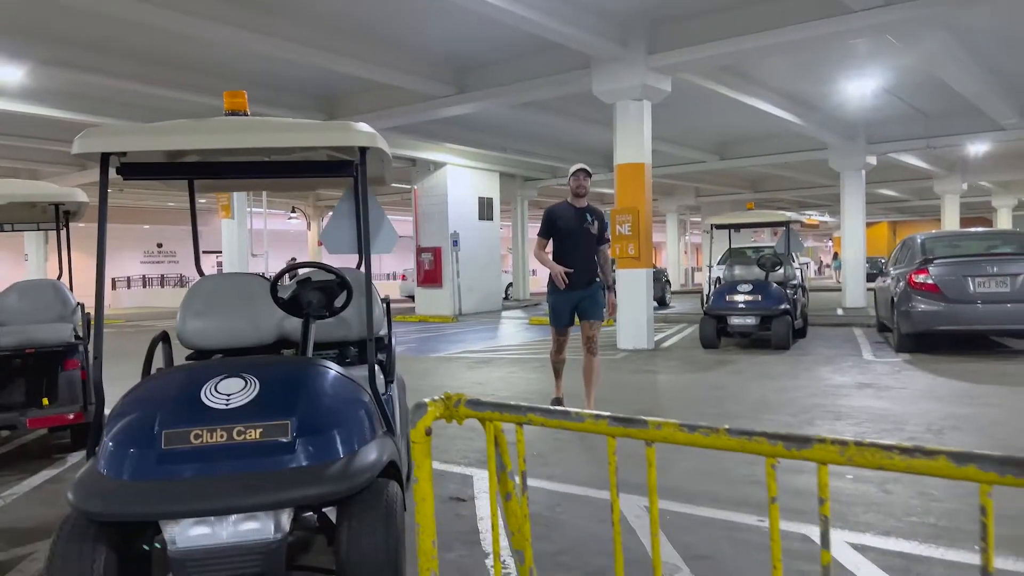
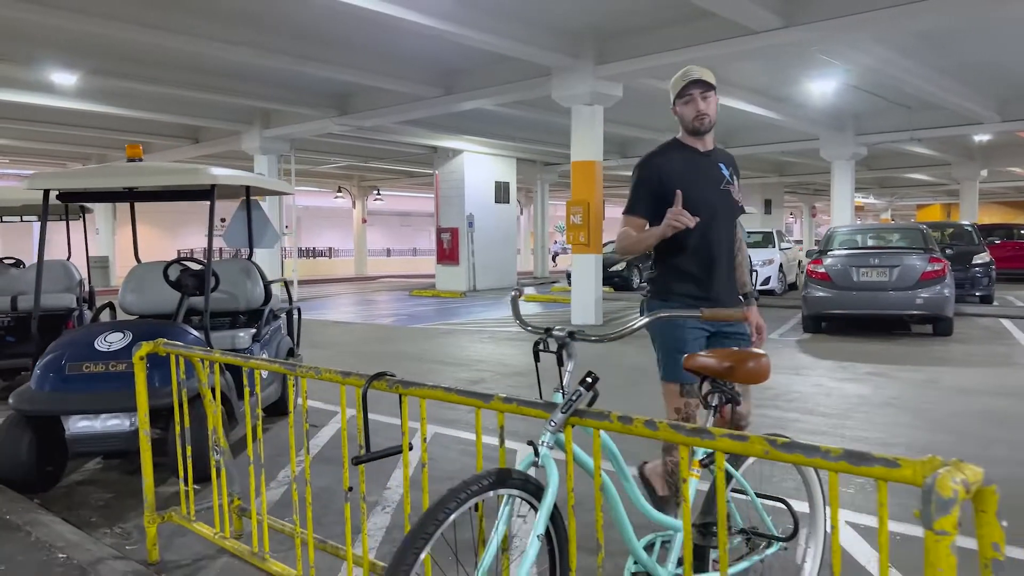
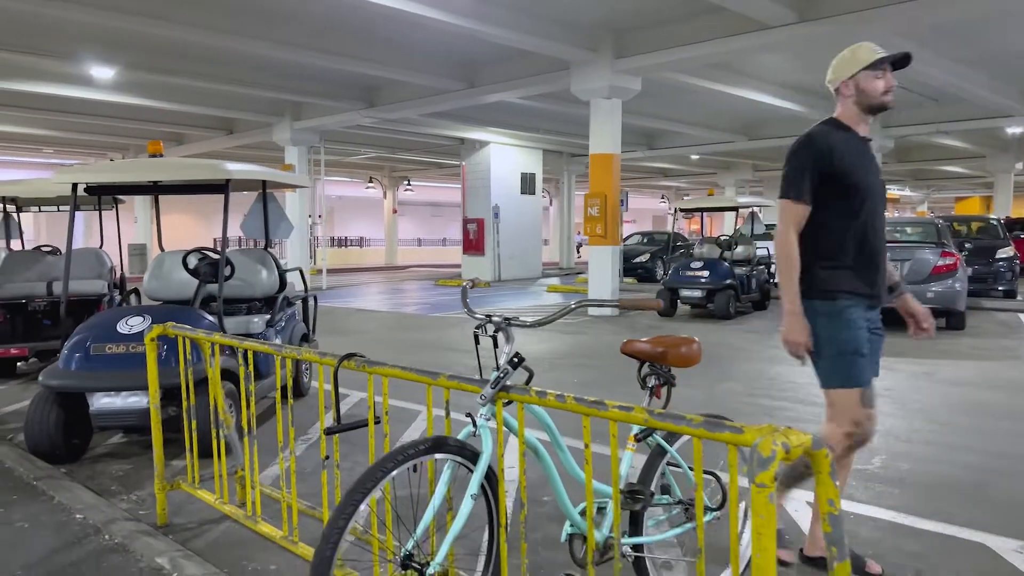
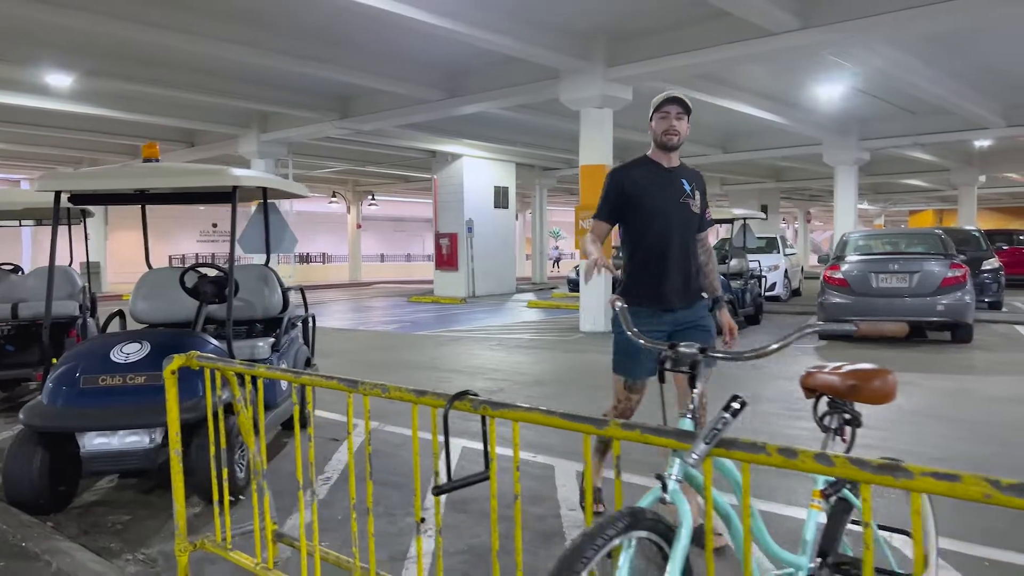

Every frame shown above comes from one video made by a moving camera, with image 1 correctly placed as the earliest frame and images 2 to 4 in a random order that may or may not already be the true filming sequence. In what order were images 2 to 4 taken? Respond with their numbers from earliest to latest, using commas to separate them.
4, 2, 3
